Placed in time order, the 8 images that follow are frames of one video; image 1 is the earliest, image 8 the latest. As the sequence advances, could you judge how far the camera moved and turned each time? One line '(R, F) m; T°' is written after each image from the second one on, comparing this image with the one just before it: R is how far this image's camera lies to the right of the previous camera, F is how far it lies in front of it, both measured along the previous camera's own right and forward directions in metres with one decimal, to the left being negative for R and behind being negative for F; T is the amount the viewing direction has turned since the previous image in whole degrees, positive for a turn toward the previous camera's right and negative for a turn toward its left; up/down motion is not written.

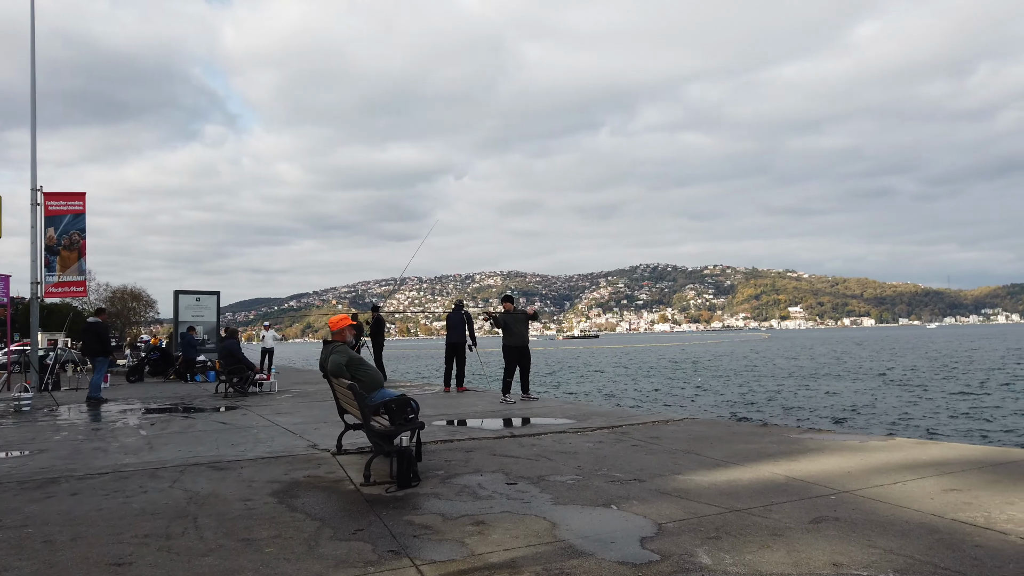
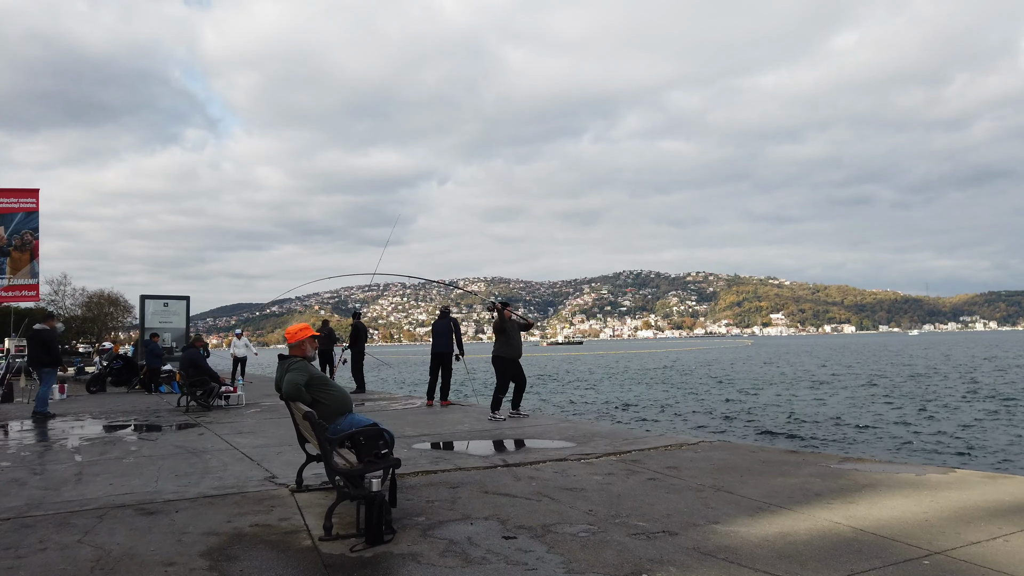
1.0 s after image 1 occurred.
(-0.1, +1.0) m; +1°
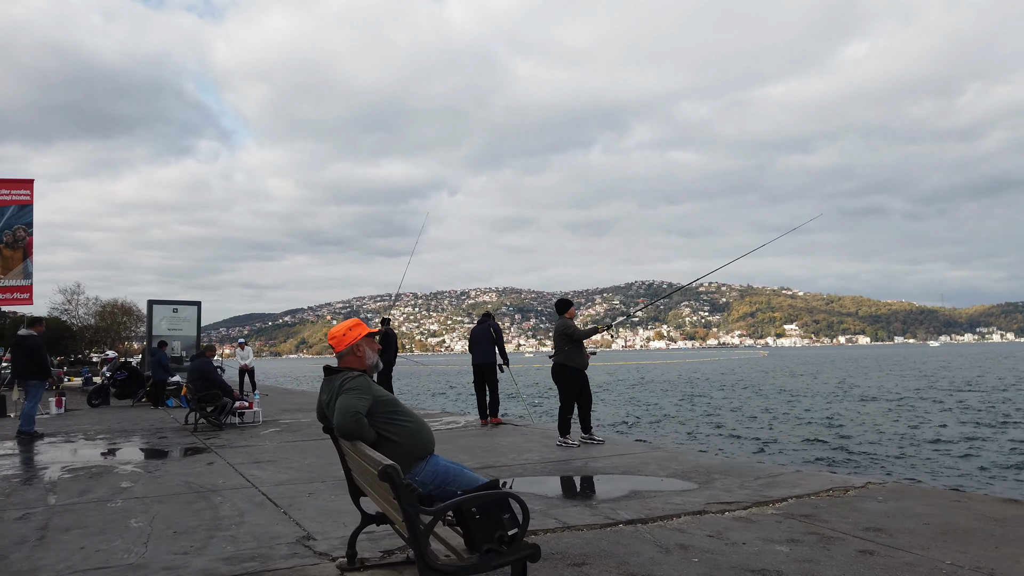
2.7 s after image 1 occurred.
(-0.7, +1.6) m; -1°
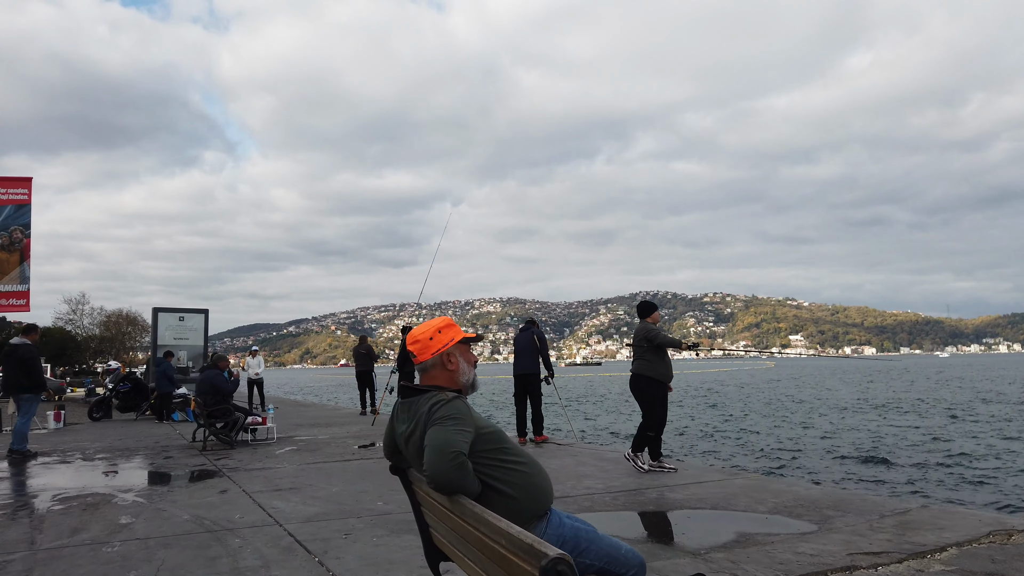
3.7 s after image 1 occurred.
(-0.5, +0.9) m; 0°
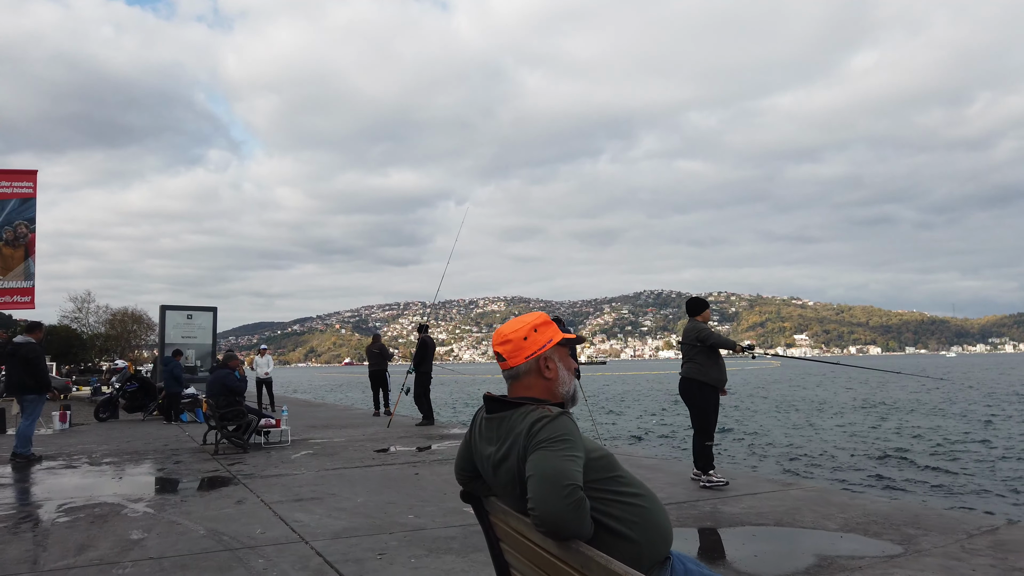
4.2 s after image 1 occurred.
(-0.3, +0.4) m; 0°
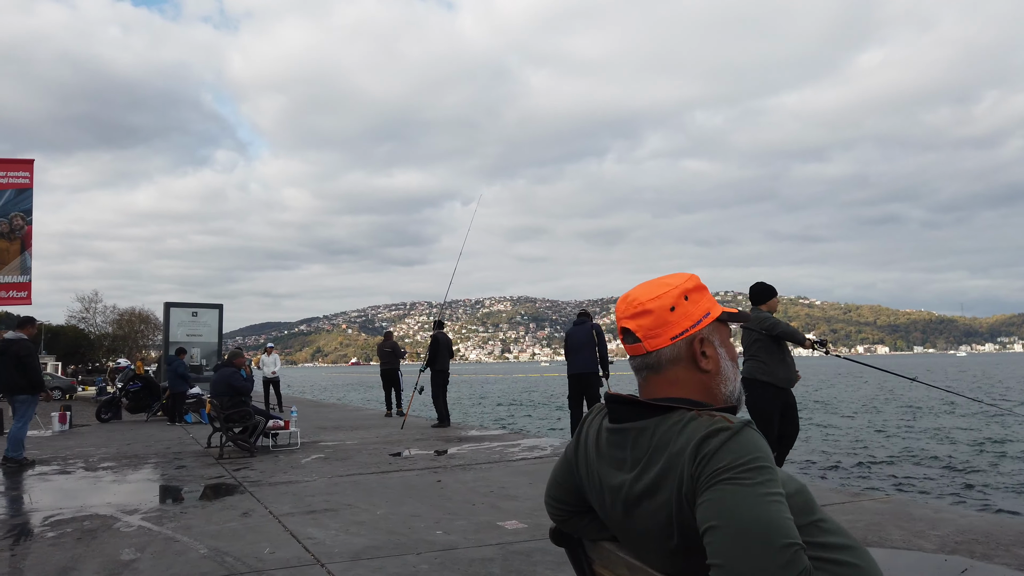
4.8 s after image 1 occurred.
(-0.2, +0.6) m; 0°
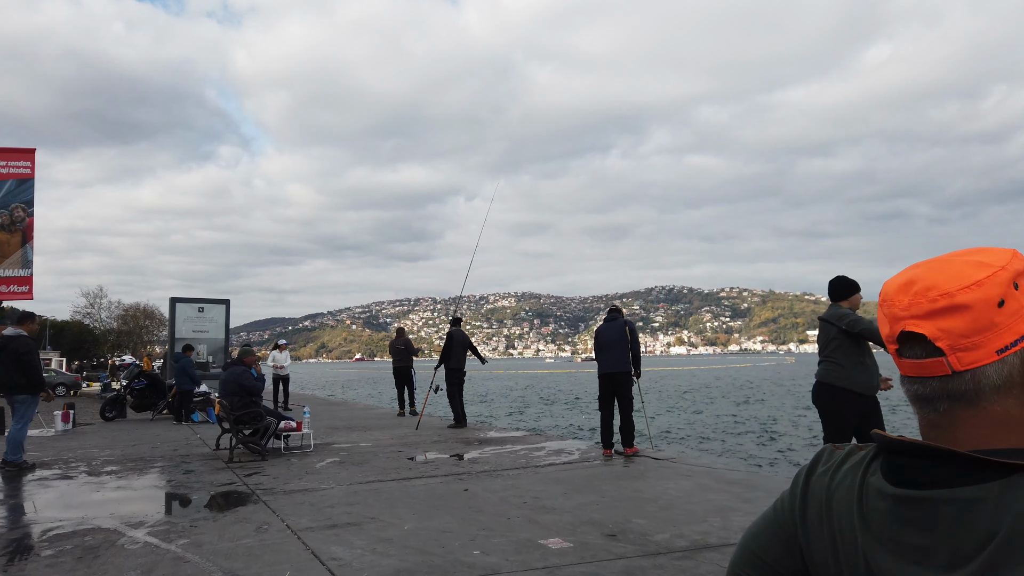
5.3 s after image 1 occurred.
(-0.2, +0.5) m; 0°
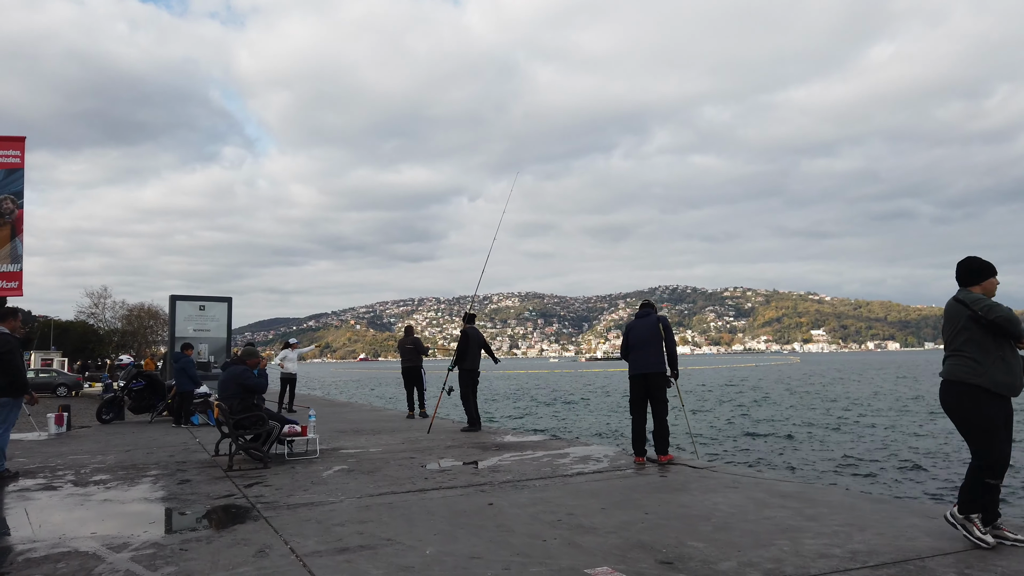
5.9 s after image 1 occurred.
(-0.2, +0.6) m; 0°
